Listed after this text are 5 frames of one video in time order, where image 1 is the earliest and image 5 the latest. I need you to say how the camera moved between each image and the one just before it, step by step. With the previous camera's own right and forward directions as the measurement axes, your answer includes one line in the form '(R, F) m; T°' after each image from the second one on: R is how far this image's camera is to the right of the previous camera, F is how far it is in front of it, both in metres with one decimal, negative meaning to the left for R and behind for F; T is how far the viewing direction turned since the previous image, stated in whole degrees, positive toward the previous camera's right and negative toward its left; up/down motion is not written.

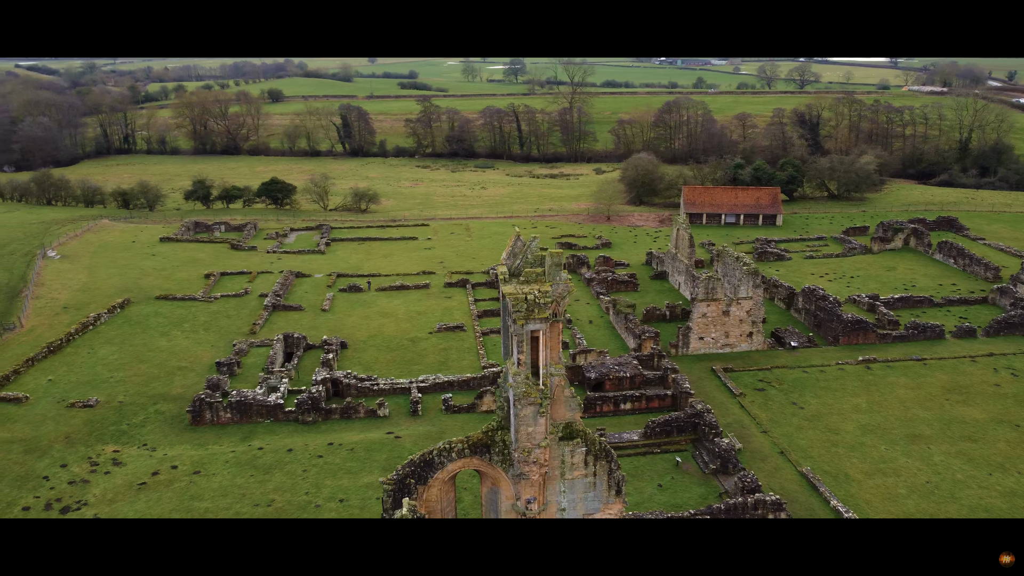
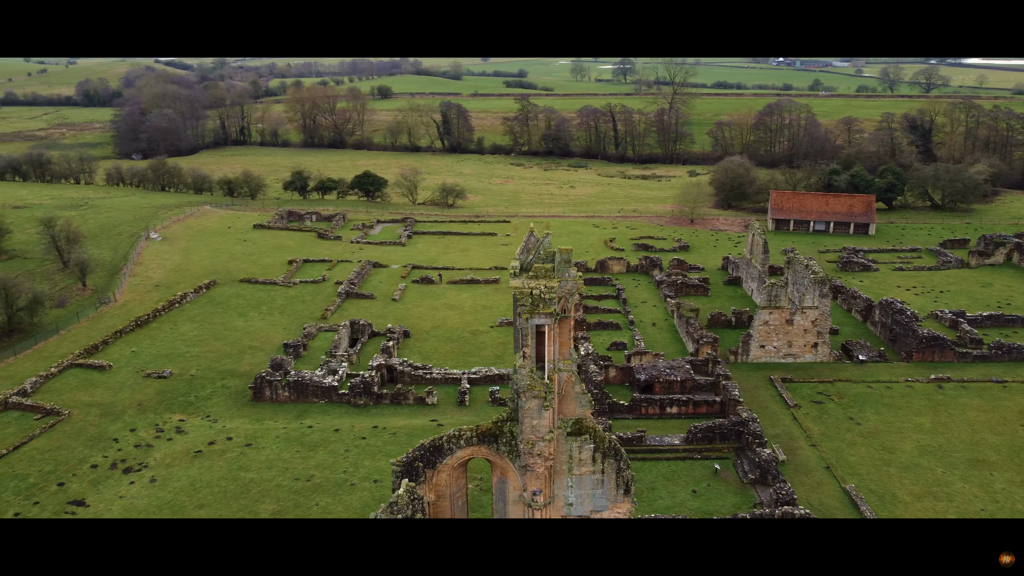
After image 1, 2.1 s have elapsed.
(+2.2, -0.2) m; -8°
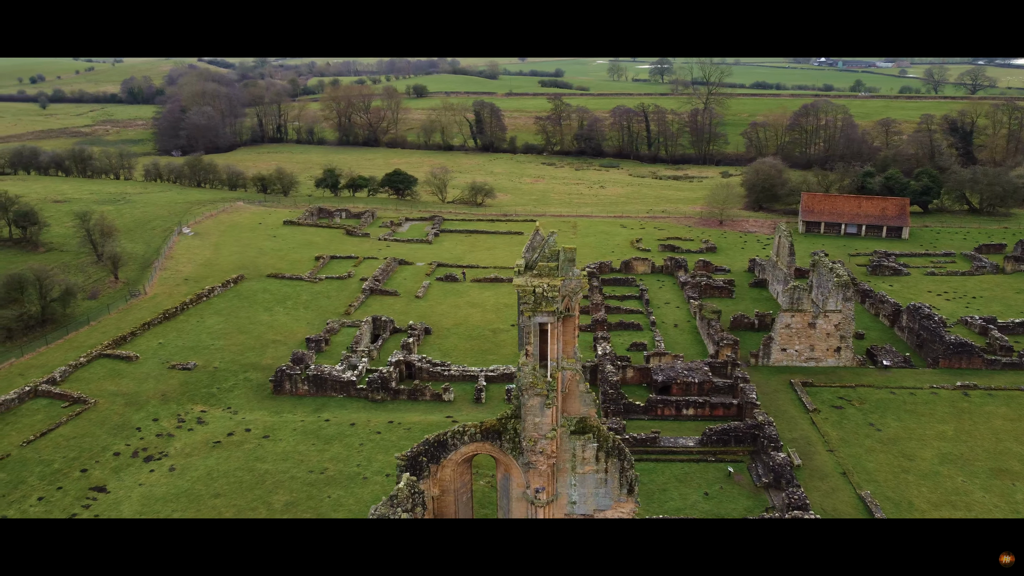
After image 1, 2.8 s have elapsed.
(+0.7, -0.1) m; -3°
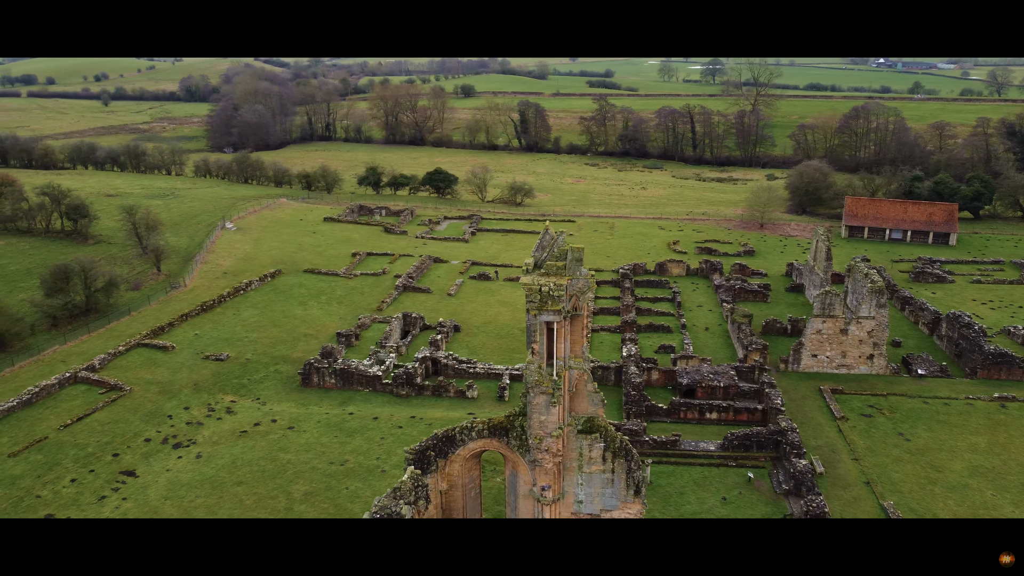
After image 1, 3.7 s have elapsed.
(+0.9, -0.1) m; -3°
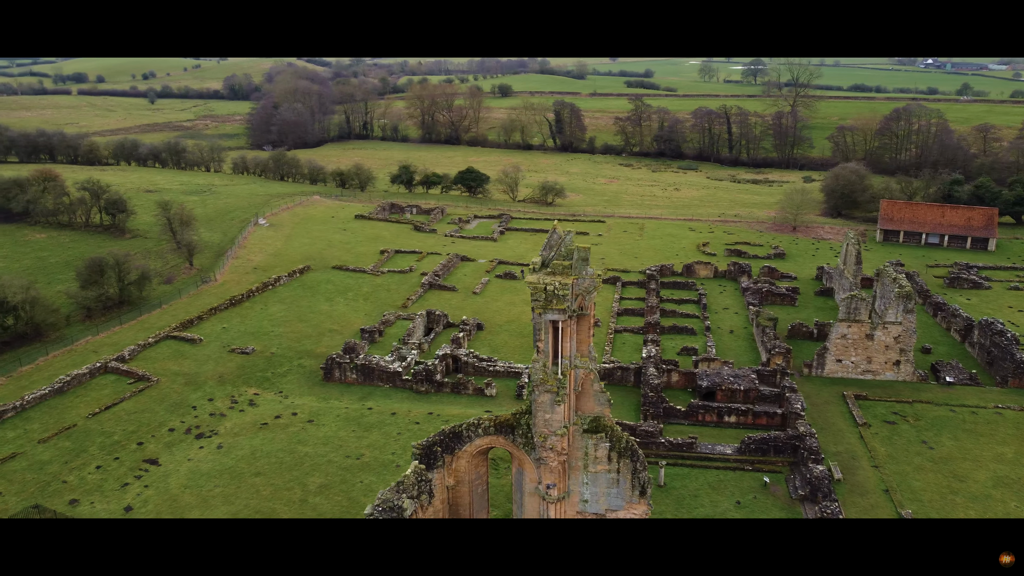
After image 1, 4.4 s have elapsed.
(+0.7, -0.1) m; -3°
